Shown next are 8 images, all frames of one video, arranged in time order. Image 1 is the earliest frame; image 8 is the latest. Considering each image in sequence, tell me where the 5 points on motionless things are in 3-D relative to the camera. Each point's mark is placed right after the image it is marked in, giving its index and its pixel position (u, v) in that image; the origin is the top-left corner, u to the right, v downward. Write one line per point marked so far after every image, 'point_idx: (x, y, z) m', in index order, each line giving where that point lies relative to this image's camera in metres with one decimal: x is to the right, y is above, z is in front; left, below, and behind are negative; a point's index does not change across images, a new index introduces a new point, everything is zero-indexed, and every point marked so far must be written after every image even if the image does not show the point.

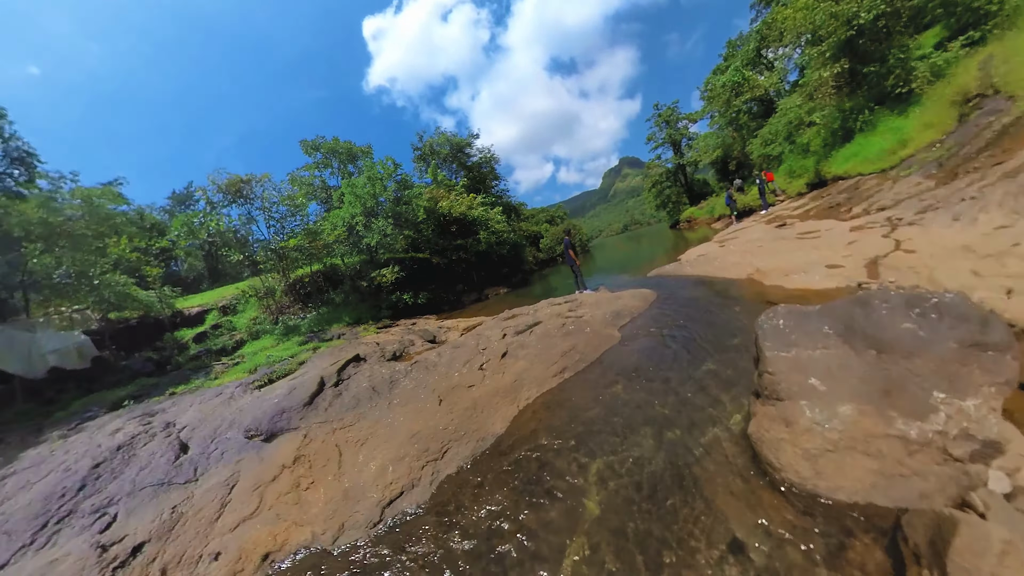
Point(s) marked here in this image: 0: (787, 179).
0: (+21.8, +8.3, +17.5) m
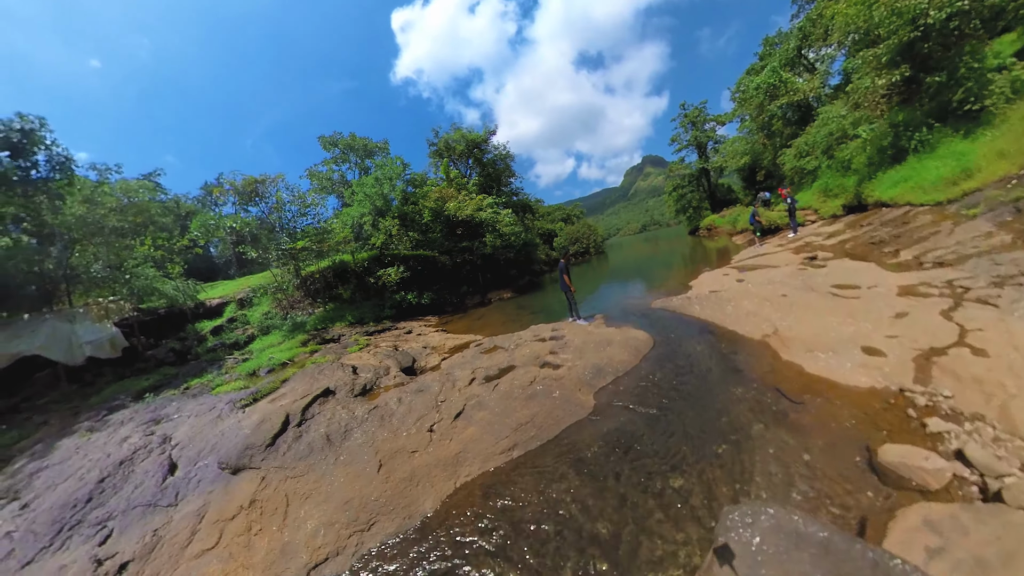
0: (+22.1, +6.3, +15.8) m
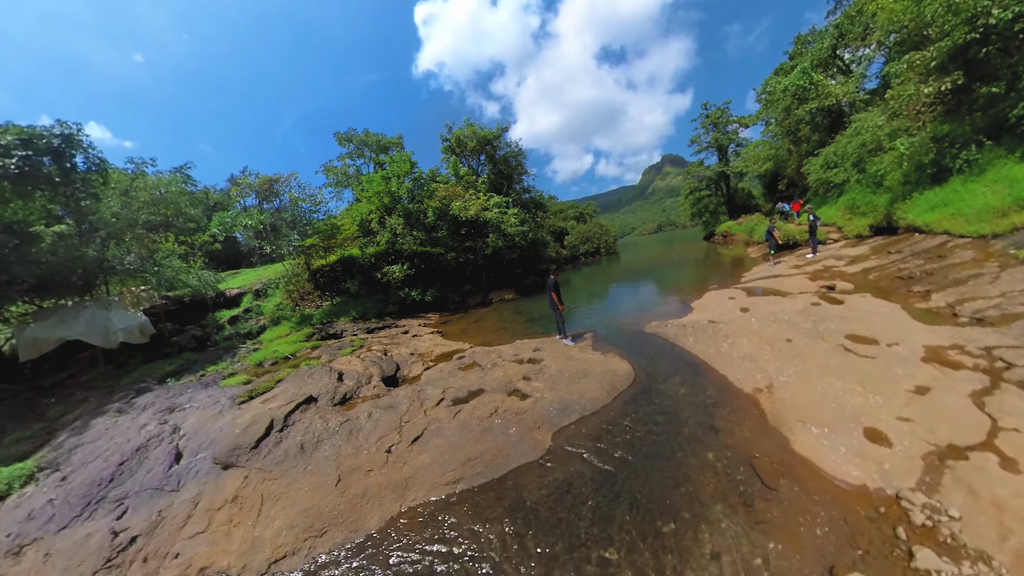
0: (+22.1, +4.7, +14.5) m
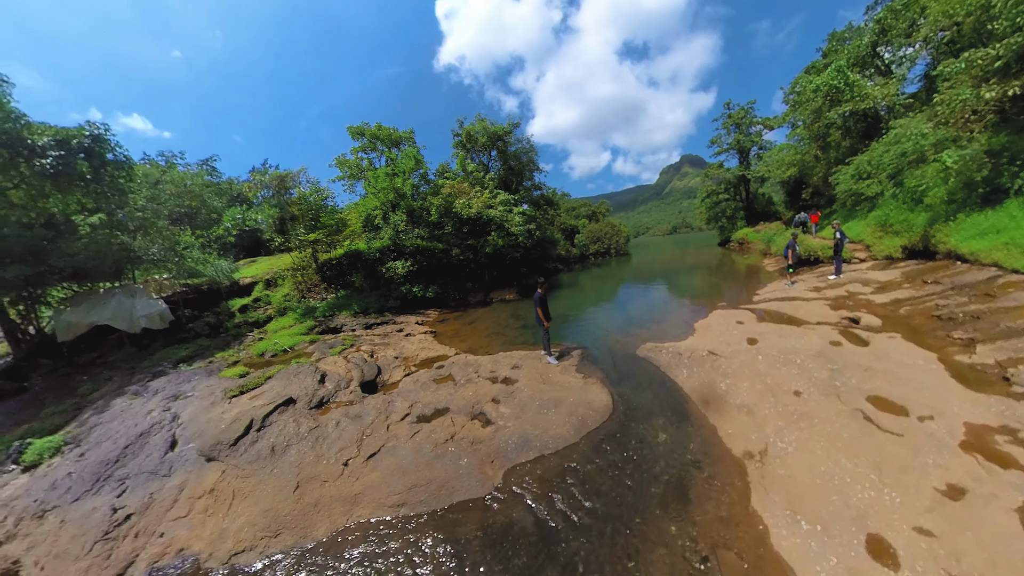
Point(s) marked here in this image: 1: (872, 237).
0: (+21.9, +3.3, +13.2) m
1: (+21.7, +3.1, +13.3) m
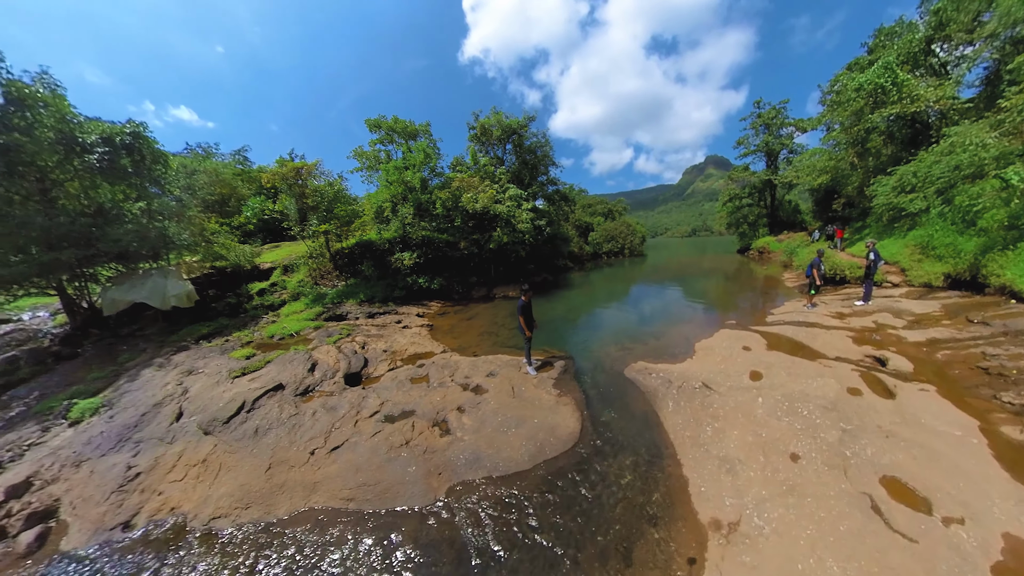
0: (+21.8, +1.8, +11.8) m
1: (+21.6, +1.6, +11.9) m
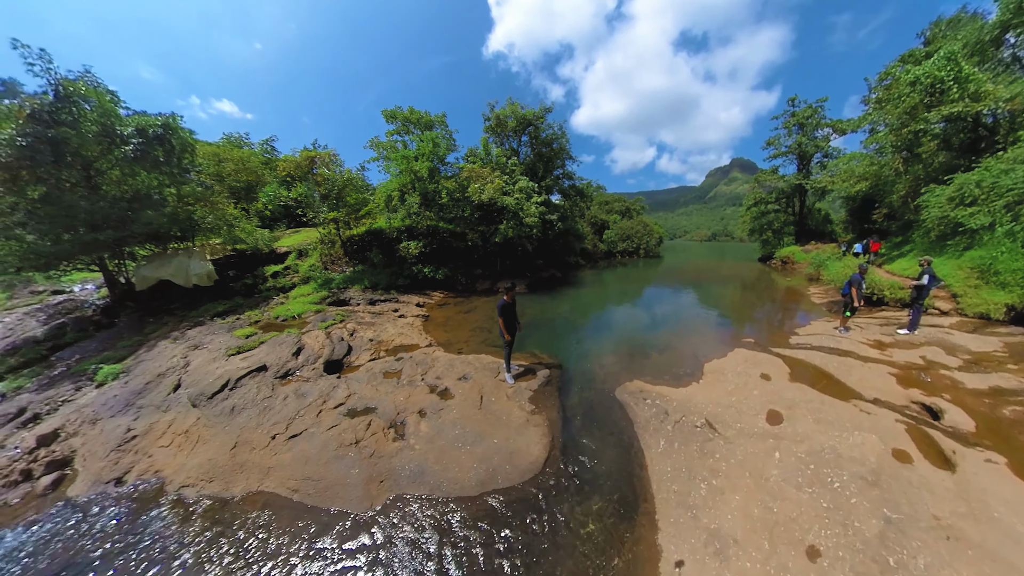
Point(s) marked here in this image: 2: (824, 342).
0: (+21.6, +0.5, +10.2) m
1: (+21.4, +0.3, +10.4) m
2: (+13.6, -2.4, +9.6) m
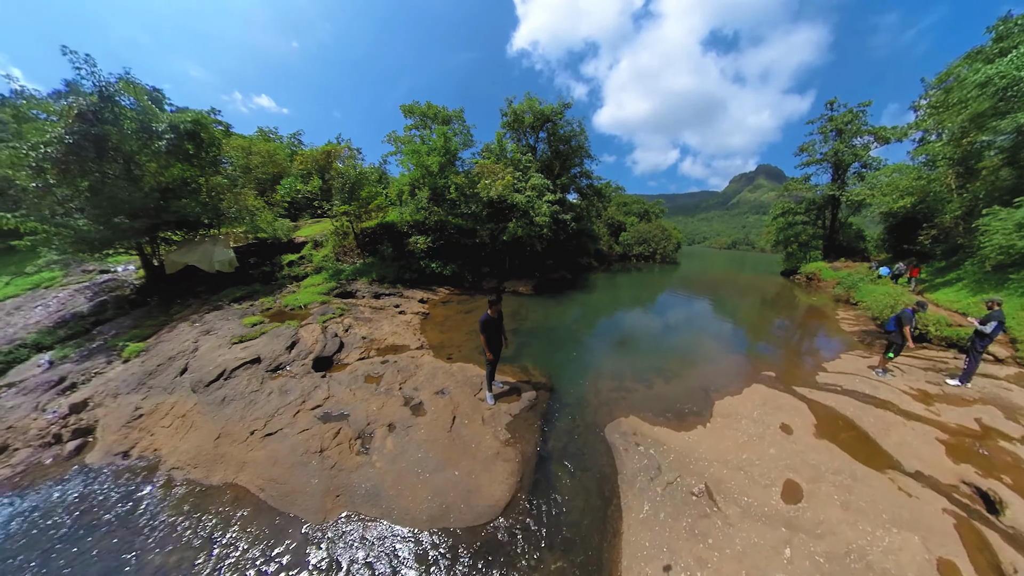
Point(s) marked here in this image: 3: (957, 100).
0: (+21.2, -1.3, +8.7) m
1: (+21.0, -1.5, +8.8) m
2: (+13.0, -3.7, +8.4) m
3: (+30.5, +12.8, +15.4) m
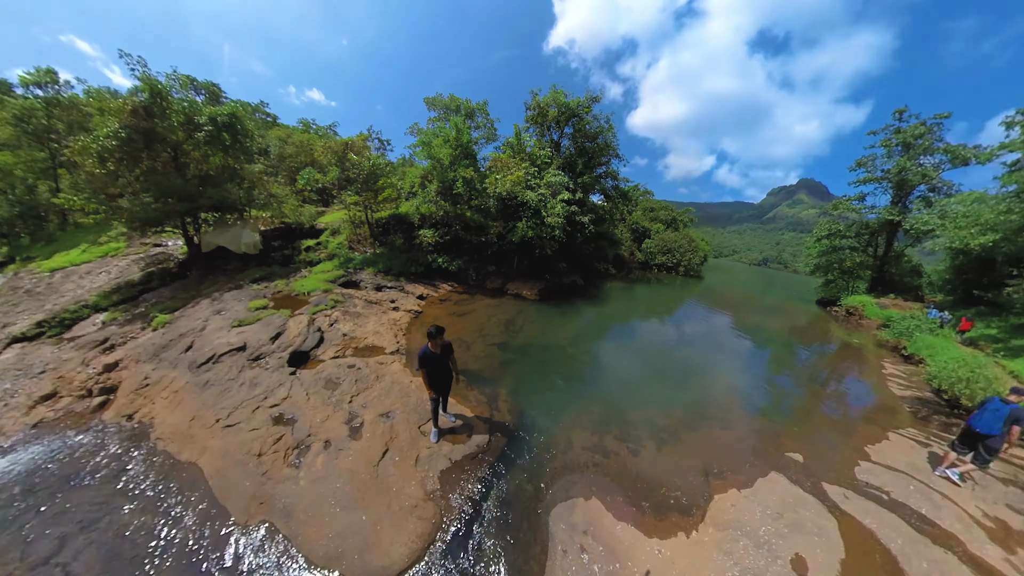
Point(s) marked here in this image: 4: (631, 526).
0: (+19.4, -4.1, +6.0) m
1: (+19.2, -4.3, +6.2) m
2: (+11.0, -5.8, +6.3) m
3: (+30.2, +9.2, +12.0) m
4: (+3.0, -6.1, +5.8) m
